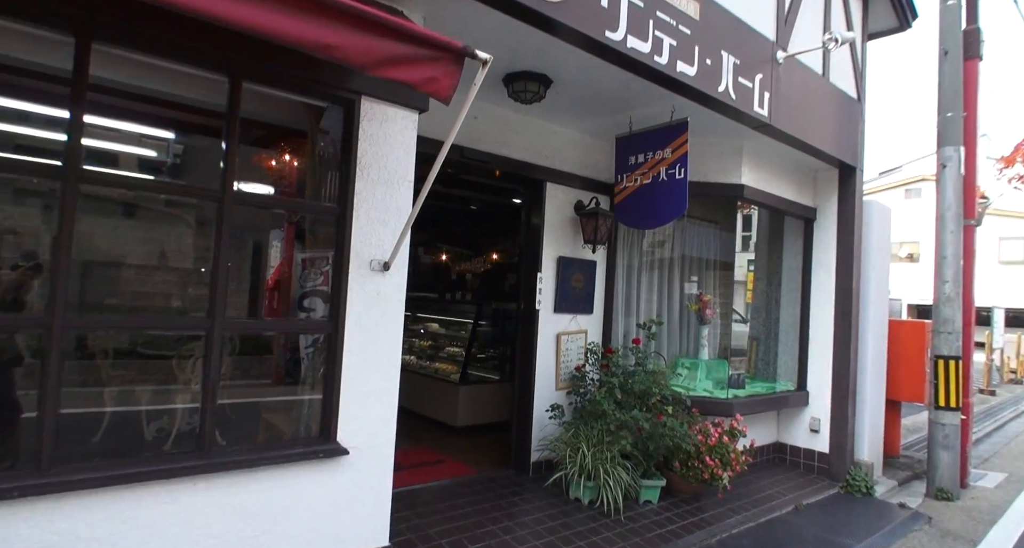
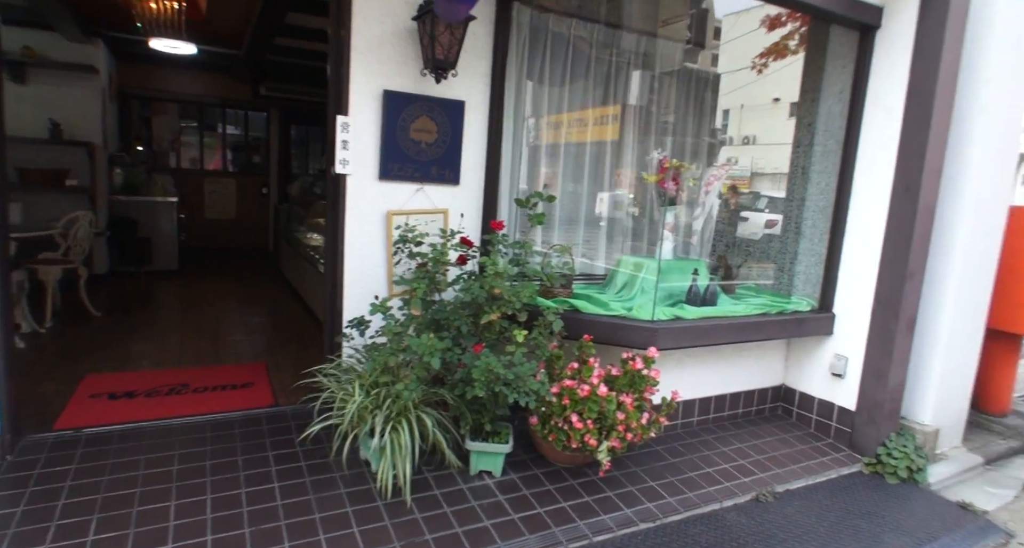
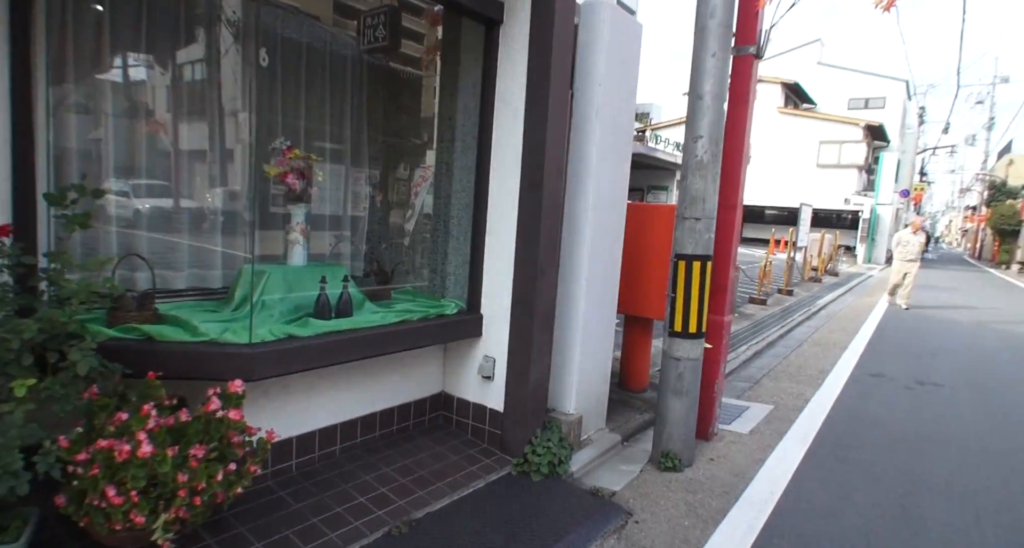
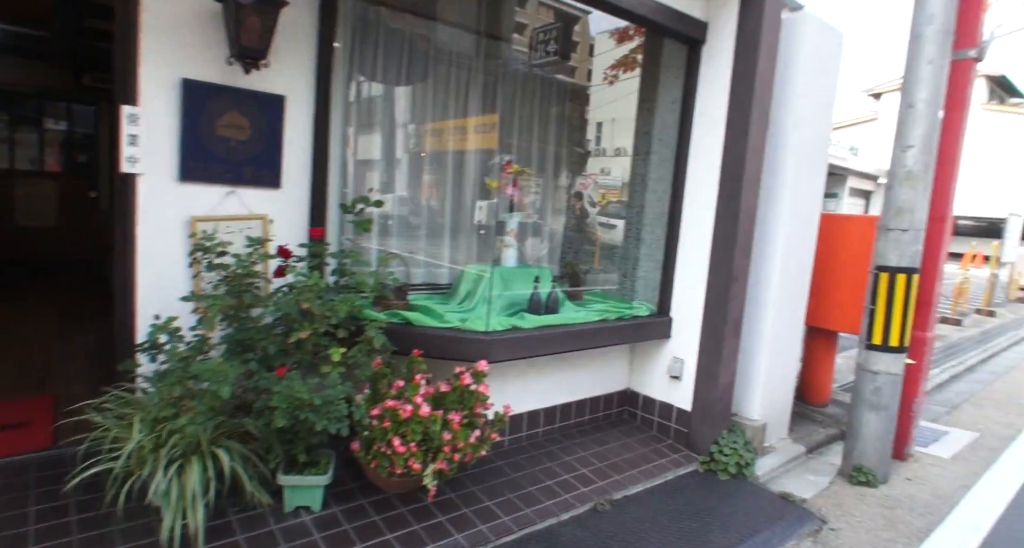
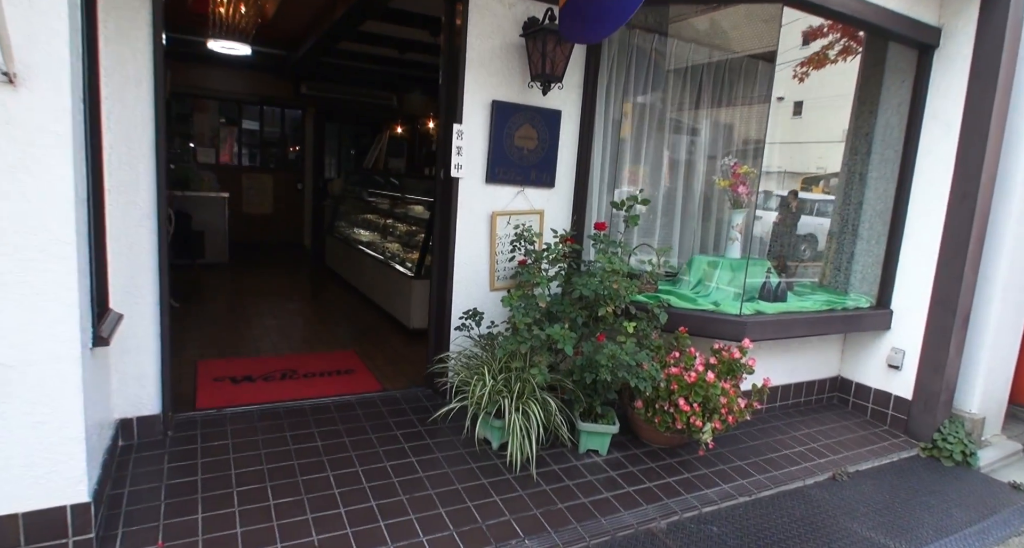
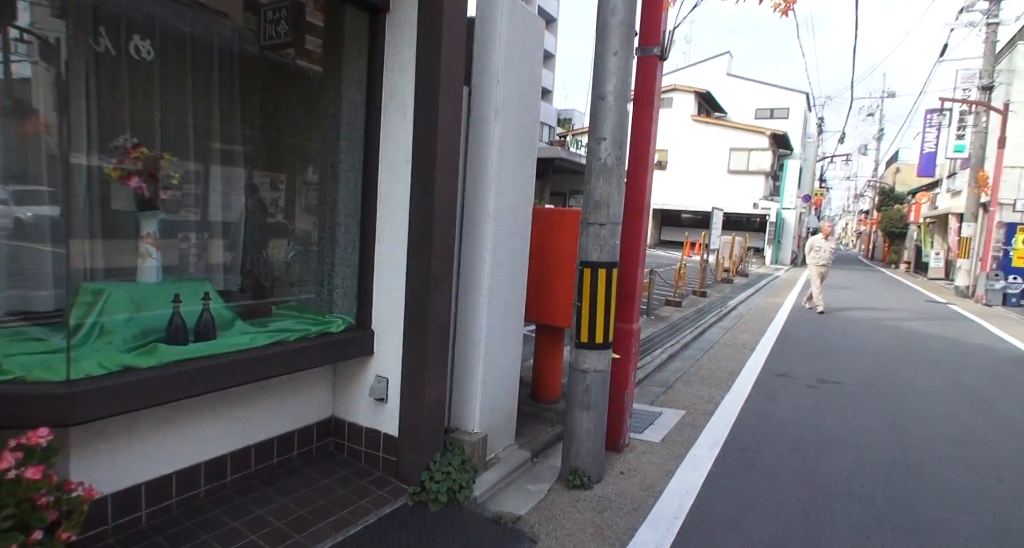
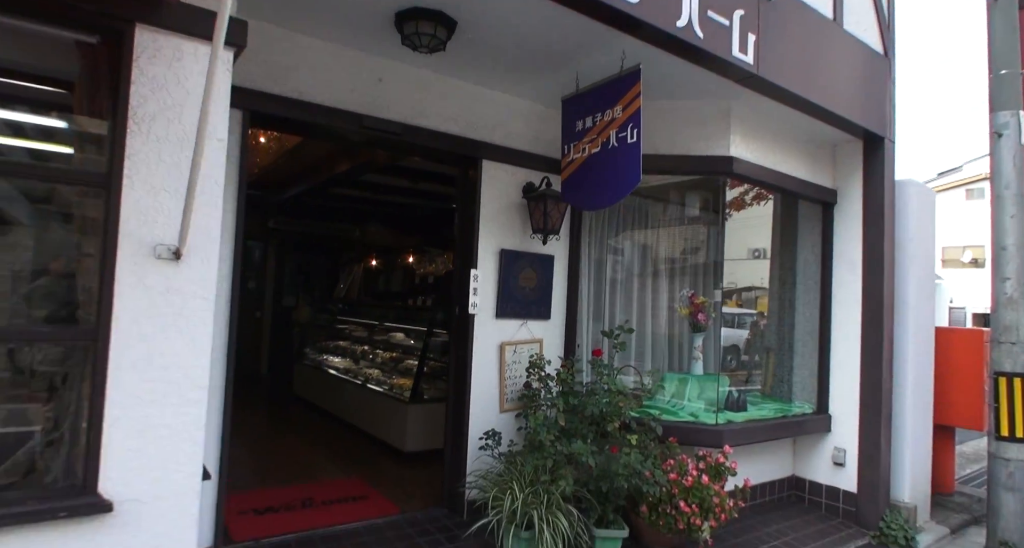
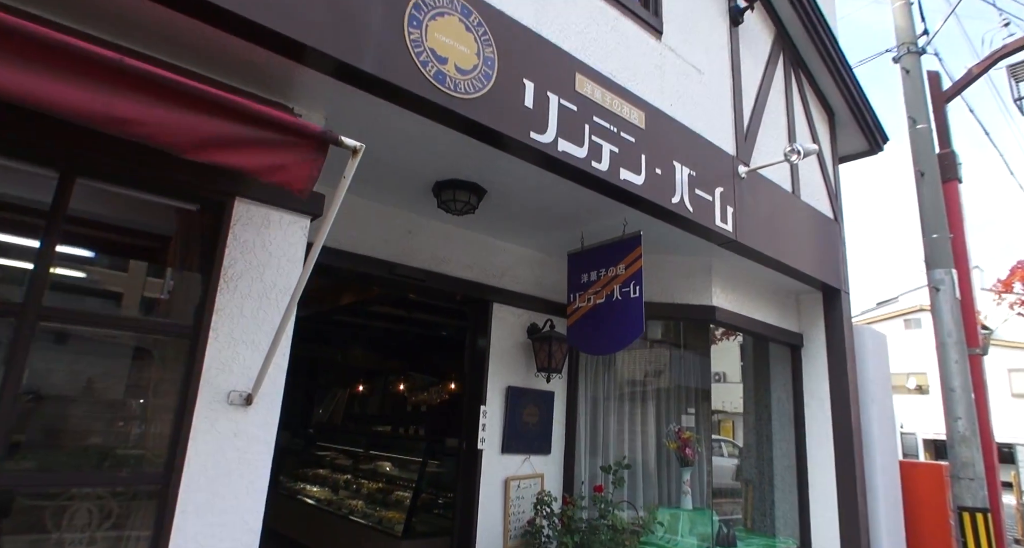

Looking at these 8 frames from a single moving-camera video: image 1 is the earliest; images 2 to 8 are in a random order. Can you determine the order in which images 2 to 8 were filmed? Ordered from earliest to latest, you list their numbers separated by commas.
8, 7, 5, 2, 4, 3, 6
